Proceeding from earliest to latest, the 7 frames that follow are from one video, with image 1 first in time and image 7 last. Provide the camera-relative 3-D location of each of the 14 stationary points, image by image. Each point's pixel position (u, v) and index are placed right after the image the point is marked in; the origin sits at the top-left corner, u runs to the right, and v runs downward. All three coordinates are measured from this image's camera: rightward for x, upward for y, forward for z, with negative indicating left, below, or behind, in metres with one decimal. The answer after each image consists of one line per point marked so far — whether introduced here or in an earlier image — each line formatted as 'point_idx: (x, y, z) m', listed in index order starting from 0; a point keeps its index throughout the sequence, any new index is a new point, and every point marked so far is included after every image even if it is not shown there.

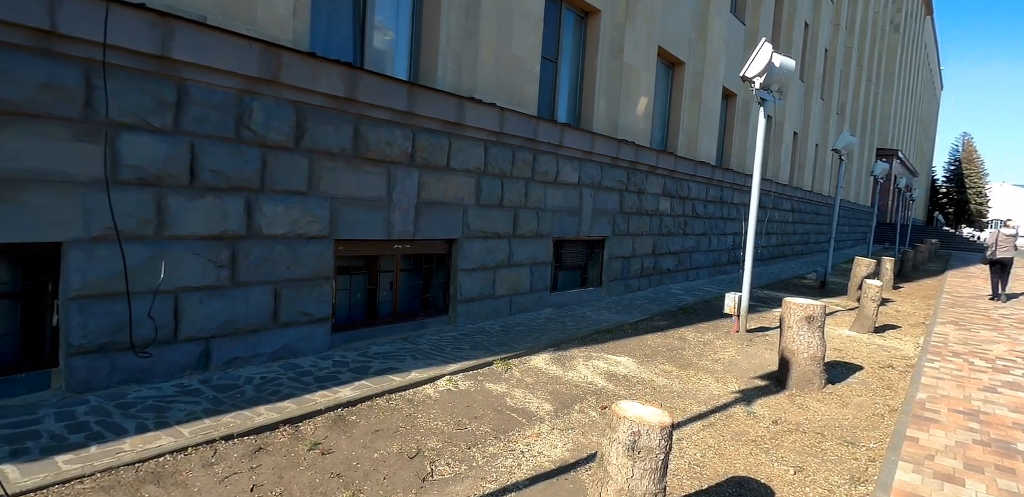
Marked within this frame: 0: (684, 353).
0: (+2.2, -1.3, +7.3) m
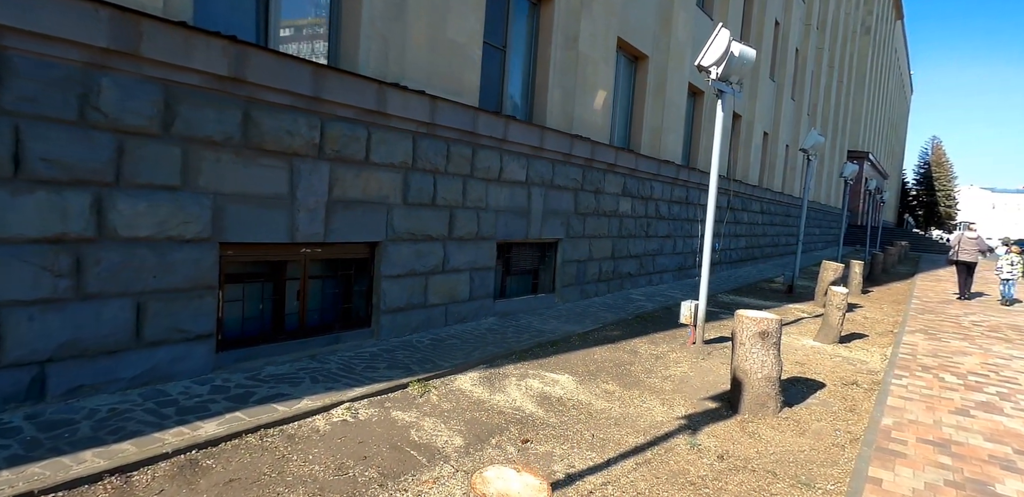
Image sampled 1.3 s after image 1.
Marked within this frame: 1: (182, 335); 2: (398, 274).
0: (+1.4, -1.4, +6.6) m
1: (-2.7, -0.7, +4.8) m
2: (-1.3, -0.3, +6.7) m
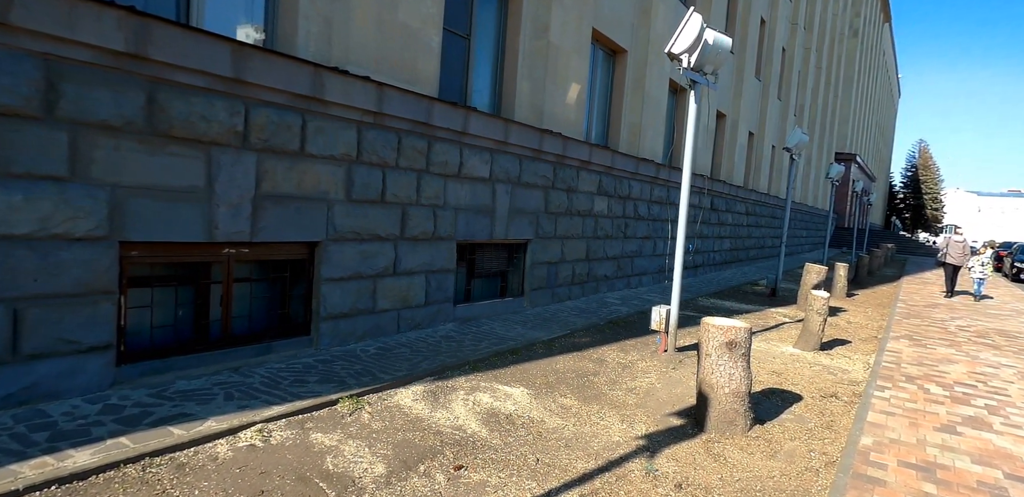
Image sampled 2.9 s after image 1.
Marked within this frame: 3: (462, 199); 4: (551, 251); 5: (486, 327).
0: (+0.9, -1.4, +6.1) m
1: (-3.2, -0.7, +4.2) m
2: (-1.8, -0.3, +6.1) m
3: (-0.7, +0.7, +7.7) m
4: (+0.7, 0.0, +9.7) m
5: (-0.3, -1.1, +7.8) m
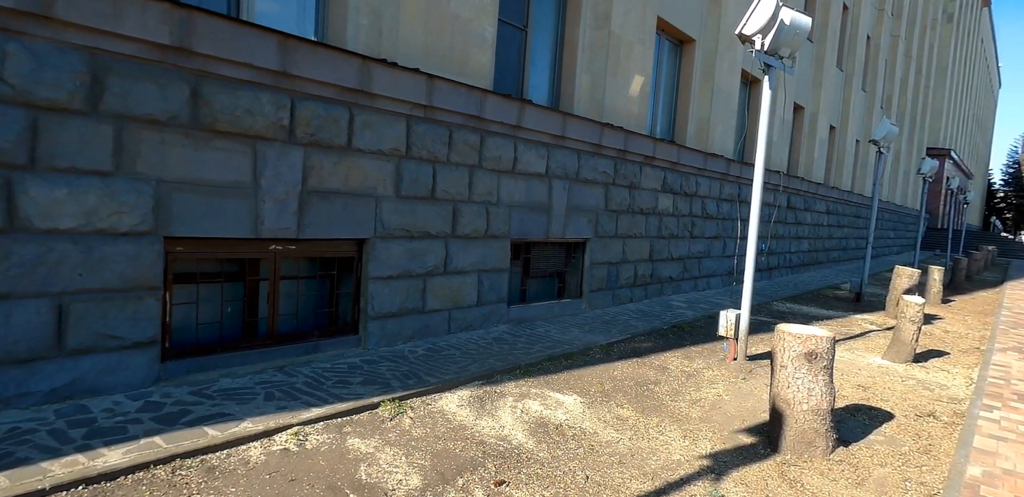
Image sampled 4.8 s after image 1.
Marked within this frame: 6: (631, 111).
0: (+1.4, -1.4, +5.6) m
1: (-2.8, -0.7, +4.2) m
2: (-1.3, -0.3, +6.0) m
3: (+0.1, +0.7, +7.4) m
4: (+1.6, 0.0, +9.2) m
5: (+0.4, -1.0, +7.4) m
6: (+2.0, +2.3, +9.8) m
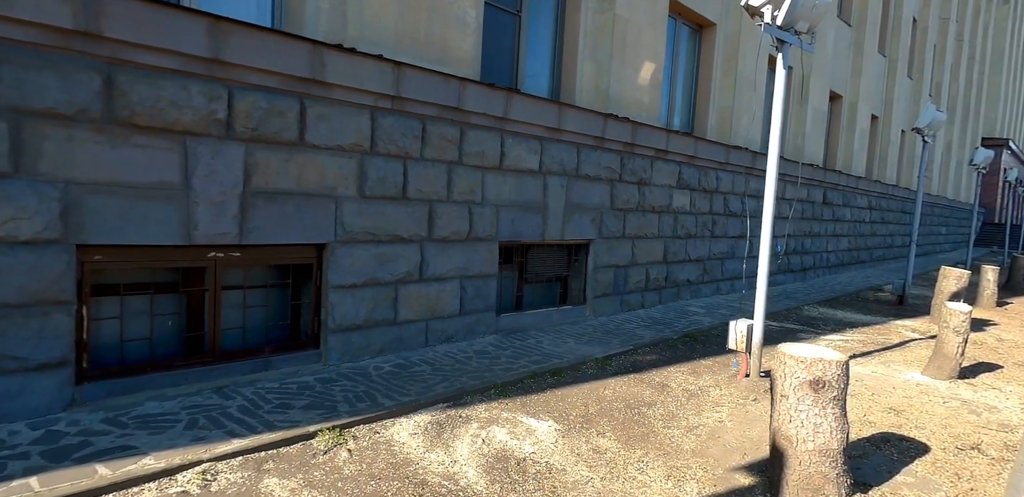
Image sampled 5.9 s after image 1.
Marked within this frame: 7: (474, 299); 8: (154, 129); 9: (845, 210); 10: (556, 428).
0: (+1.2, -1.4, +4.9) m
1: (-3.2, -0.7, +3.7) m
2: (-1.5, -0.3, +5.4) m
3: (-0.1, +0.6, +6.8) m
4: (+1.6, -0.1, +8.5) m
5: (+0.2, -1.1, +6.8) m
6: (+2.0, +2.3, +9.1) m
7: (-0.4, -0.6, +6.5) m
8: (-2.6, +0.9, +4.2) m
9: (+9.0, +1.1, +15.7) m
10: (+0.3, -1.4, +4.5) m
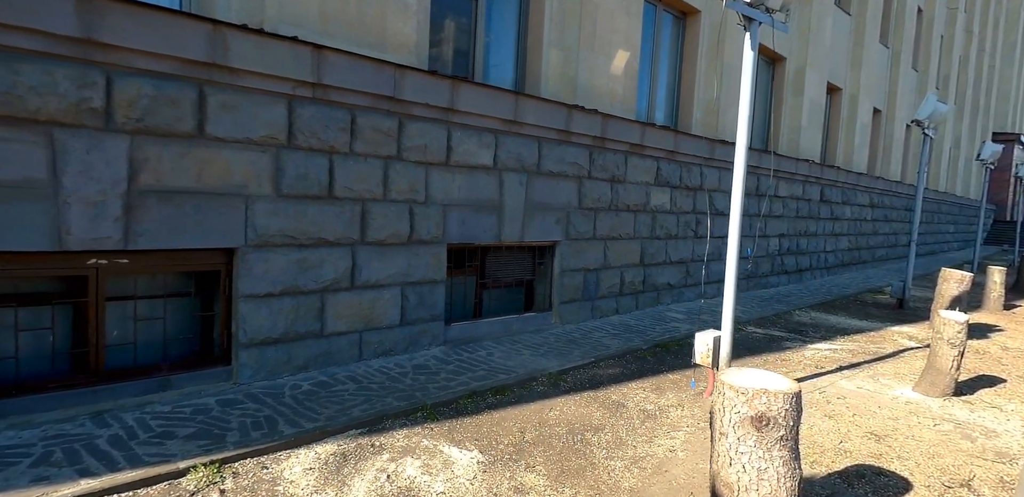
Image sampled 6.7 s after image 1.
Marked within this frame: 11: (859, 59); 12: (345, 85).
0: (+0.6, -1.4, +4.3) m
1: (-3.8, -0.8, +3.2) m
2: (-2.1, -0.4, +4.9) m
3: (-0.6, +0.6, +6.2) m
4: (+1.1, -0.1, +7.9) m
5: (-0.3, -1.1, +6.2) m
6: (+1.5, +2.3, +8.5) m
7: (-1.0, -0.6, +6.0) m
8: (-3.2, +0.8, +3.6) m
9: (+8.6, +1.1, +15.0) m
10: (-0.2, -1.4, +4.0) m
11: (+9.4, +5.2, +15.8) m
12: (-1.5, +1.4, +5.1) m
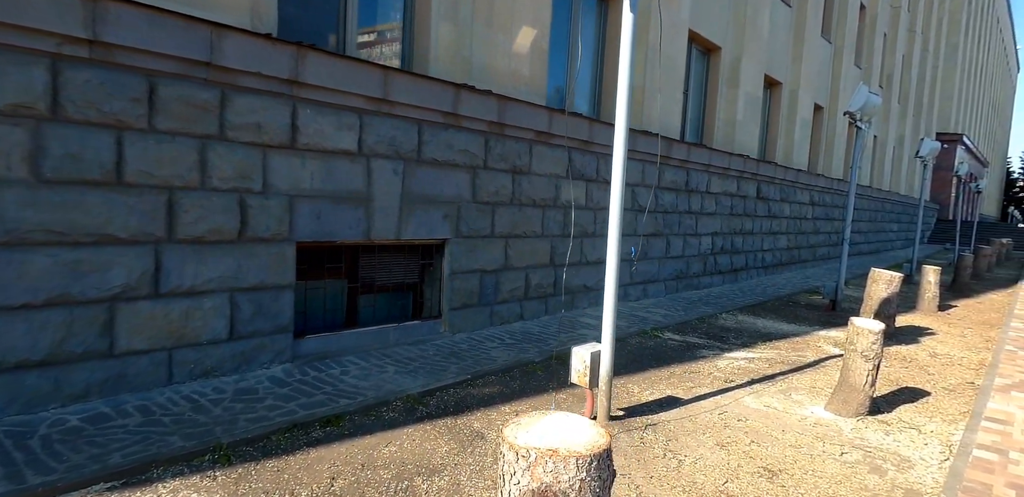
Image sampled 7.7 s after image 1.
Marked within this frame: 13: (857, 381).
0: (-0.6, -1.4, +3.5) m
1: (-4.8, -0.8, +2.1) m
2: (-3.2, -0.4, +3.8) m
3: (-1.9, +0.6, +5.2) m
4: (-0.3, -0.1, +7.1) m
5: (-1.5, -1.1, +5.3) m
6: (+0.1, +2.3, +7.6) m
7: (-2.2, -0.6, +5.0) m
8: (-4.3, +0.8, +2.6) m
9: (+6.8, +1.1, +14.5) m
10: (-1.4, -1.4, +3.0) m
11: (+7.6, +5.2, +15.4) m
12: (-2.7, +1.4, +4.1) m
13: (+3.0, -1.1, +5.0) m
